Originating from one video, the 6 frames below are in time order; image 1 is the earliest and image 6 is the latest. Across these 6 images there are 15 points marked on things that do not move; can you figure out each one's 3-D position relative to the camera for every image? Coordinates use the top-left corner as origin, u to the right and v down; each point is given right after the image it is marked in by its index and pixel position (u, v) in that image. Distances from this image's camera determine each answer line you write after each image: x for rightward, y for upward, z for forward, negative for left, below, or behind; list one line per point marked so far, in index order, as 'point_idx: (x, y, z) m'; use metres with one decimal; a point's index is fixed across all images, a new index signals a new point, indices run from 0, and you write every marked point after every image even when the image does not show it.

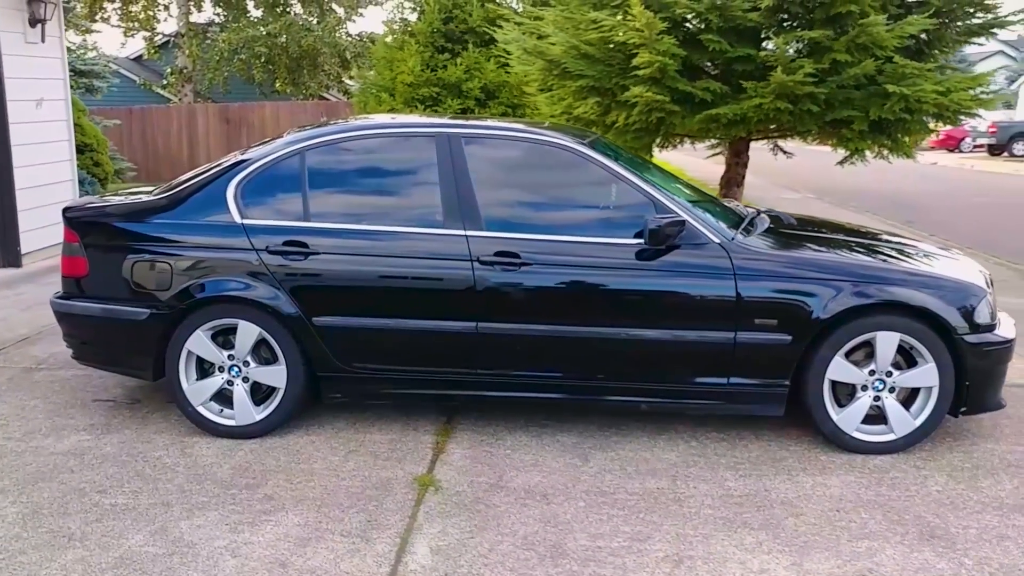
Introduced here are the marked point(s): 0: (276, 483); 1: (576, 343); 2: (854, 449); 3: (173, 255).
0: (-1.1, -0.9, +4.1) m
1: (+0.3, -0.3, +4.4) m
2: (+1.6, -0.8, +4.3) m
3: (-1.7, +0.2, +4.5) m
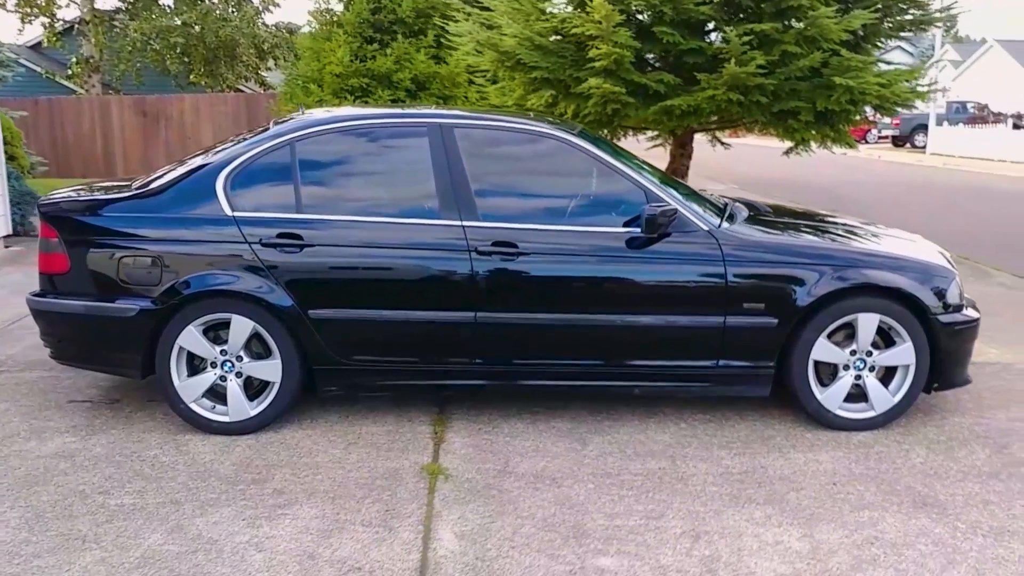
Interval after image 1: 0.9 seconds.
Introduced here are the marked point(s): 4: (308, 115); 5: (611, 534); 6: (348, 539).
0: (-1.0, -0.8, +4.1) m
1: (+0.3, -0.2, +4.5) m
2: (+1.6, -0.7, +4.6) m
3: (-1.7, +0.2, +4.4) m
4: (-1.1, +0.9, +4.9) m
5: (+0.4, -1.0, +3.5) m
6: (-0.6, -1.0, +3.5) m
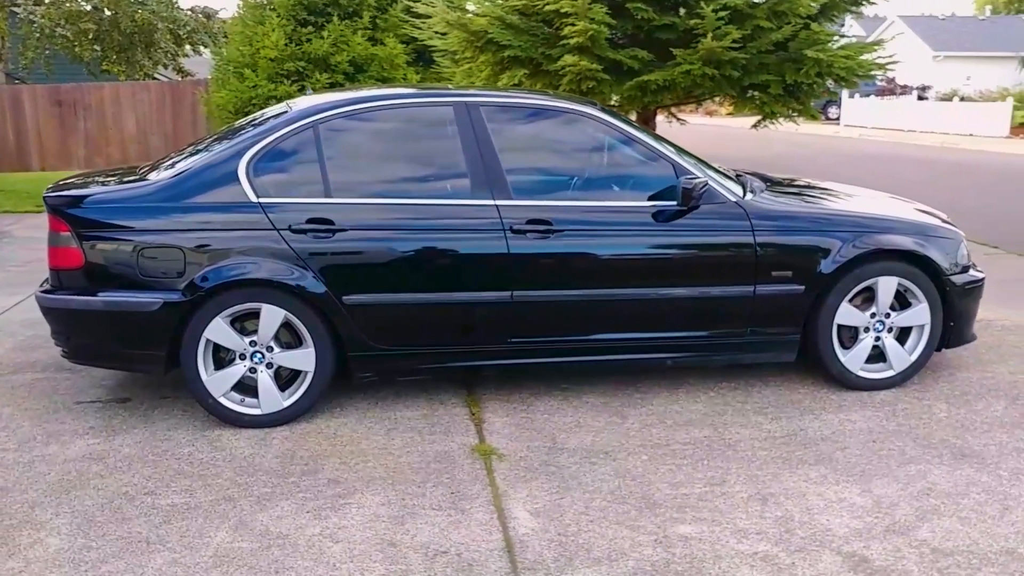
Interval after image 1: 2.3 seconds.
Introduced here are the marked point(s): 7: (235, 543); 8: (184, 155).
0: (-0.8, -0.8, +4.0) m
1: (+0.5, -0.1, +4.6) m
2: (+1.8, -0.5, +4.7) m
3: (-1.5, +0.2, +4.3) m
4: (-1.0, +1.0, +4.8) m
5: (+0.7, -0.8, +3.6) m
6: (-0.3, -0.9, +3.5) m
7: (-1.0, -0.9, +3.4) m
8: (-1.7, +0.7, +4.7) m
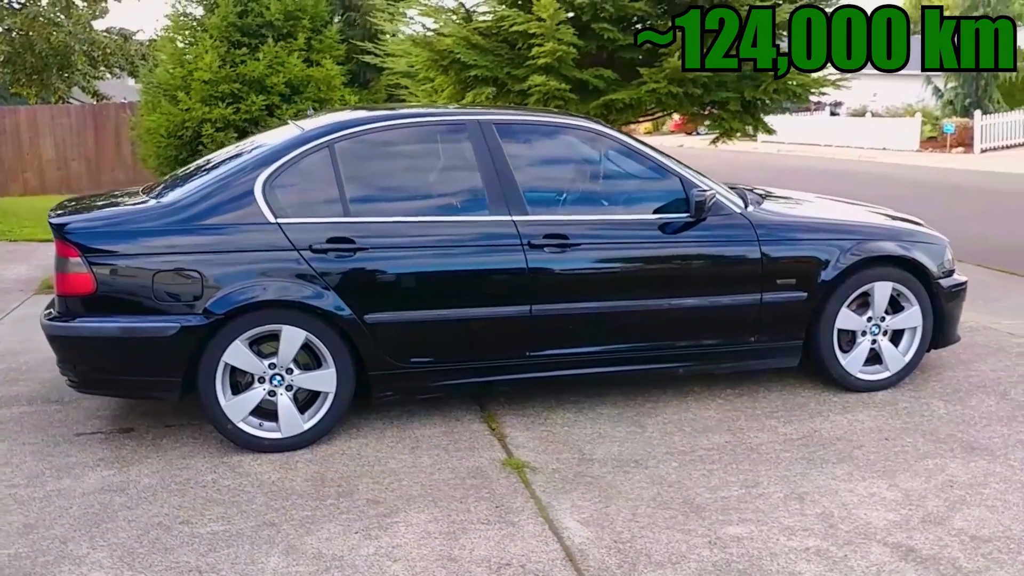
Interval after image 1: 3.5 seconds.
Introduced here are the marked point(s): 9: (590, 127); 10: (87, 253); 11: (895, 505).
0: (-0.6, -0.9, +4.0) m
1: (+0.6, -0.2, +4.7) m
2: (+1.9, -0.5, +4.9) m
3: (-1.4, +0.1, +4.2) m
4: (-1.0, +0.9, +4.8) m
5: (+0.9, -0.9, +3.7) m
6: (-0.1, -1.0, +3.5) m
7: (-0.8, -1.0, +3.3) m
8: (-1.7, +0.5, +4.6) m
9: (+0.4, +0.8, +4.8) m
10: (-2.0, +0.2, +4.2) m
11: (+1.5, -0.9, +3.7) m
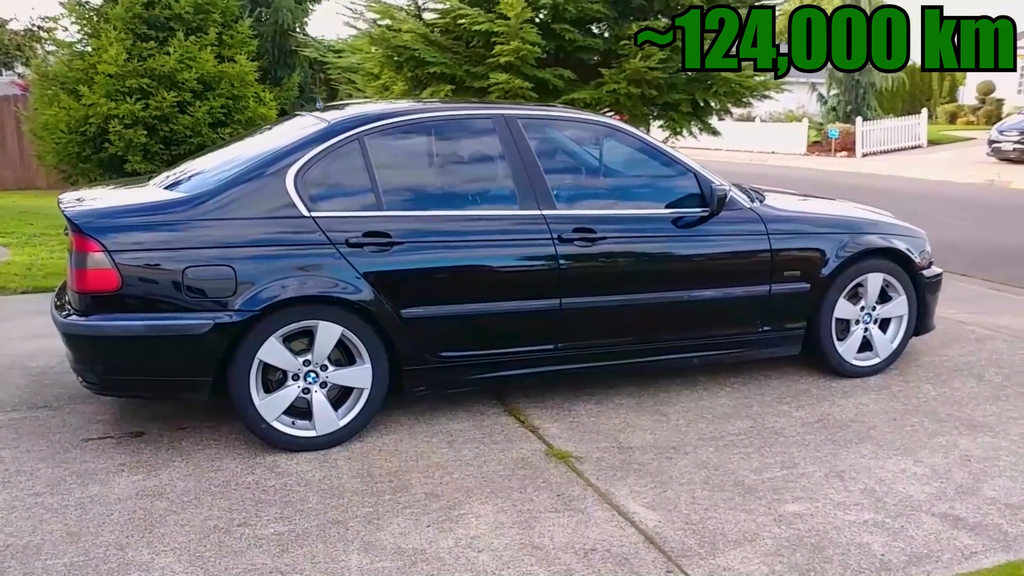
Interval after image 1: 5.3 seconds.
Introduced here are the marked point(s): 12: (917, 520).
0: (-0.4, -0.8, +3.9) m
1: (+0.7, -0.1, +4.8) m
2: (+2.0, -0.5, +5.2) m
3: (-1.2, +0.1, +4.1) m
4: (-0.9, +0.9, +4.7) m
5: (+1.1, -0.8, +3.9) m
6: (+0.2, -0.9, +3.5) m
7: (-0.5, -1.0, +3.3) m
8: (-1.5, +0.6, +4.5) m
9: (+0.5, +0.9, +4.9) m
10: (-1.8, +0.2, +4.0) m
11: (+1.8, -0.8, +3.9) m
12: (+1.6, -0.9, +3.5) m
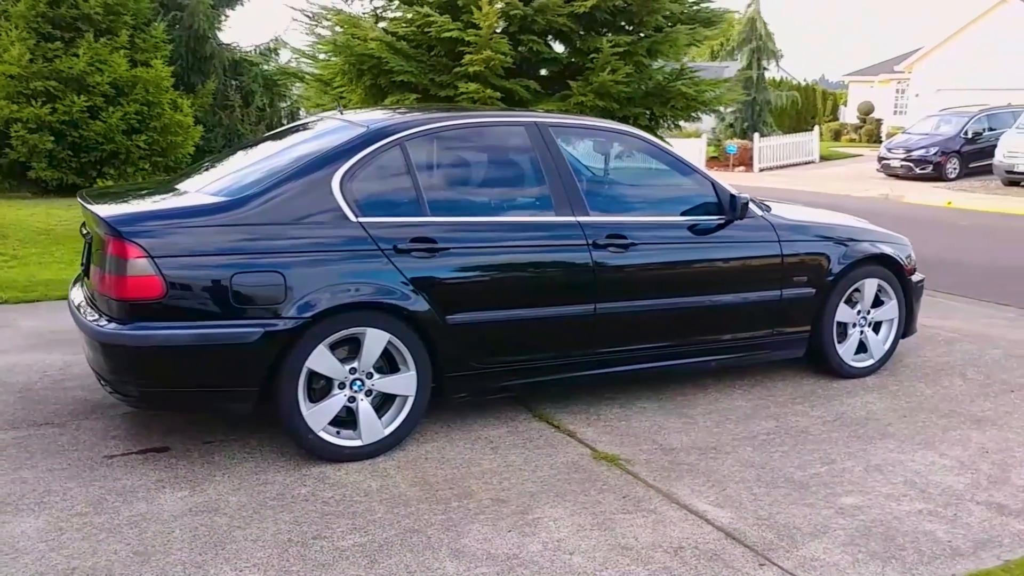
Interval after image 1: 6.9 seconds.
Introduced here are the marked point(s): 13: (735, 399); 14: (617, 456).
0: (-0.1, -0.9, +3.9) m
1: (+0.8, -0.1, +4.9) m
2: (+2.0, -0.5, +5.5) m
3: (-1.0, +0.1, +3.9) m
4: (-0.7, +0.9, +4.7) m
5: (+1.4, -0.9, +4.0) m
6: (+0.5, -0.9, +3.6) m
7: (-0.1, -1.0, +3.2) m
8: (-1.3, +0.5, +4.3) m
9: (+0.6, +0.8, +5.0) m
10: (-1.5, +0.1, +3.8) m
11: (+2.0, -0.8, +4.2) m
12: (+1.9, -0.9, +3.8) m
13: (+1.3, -0.6, +5.1) m
14: (+0.5, -0.8, +4.3) m
